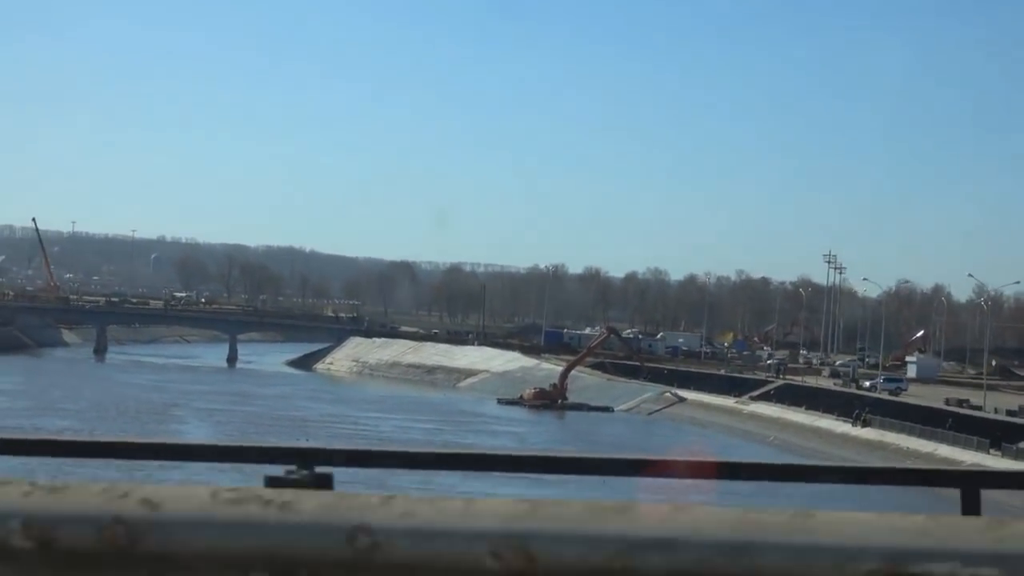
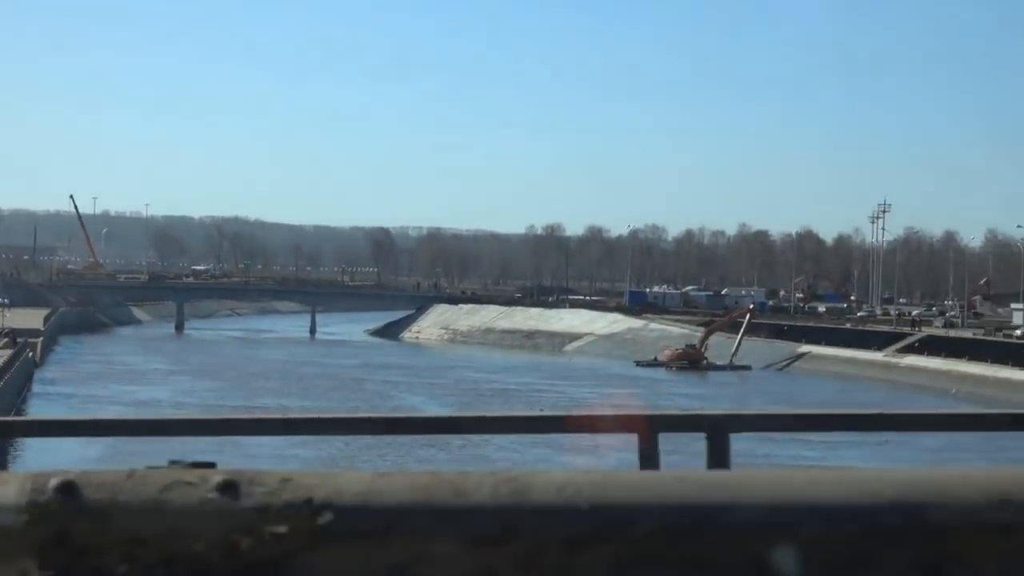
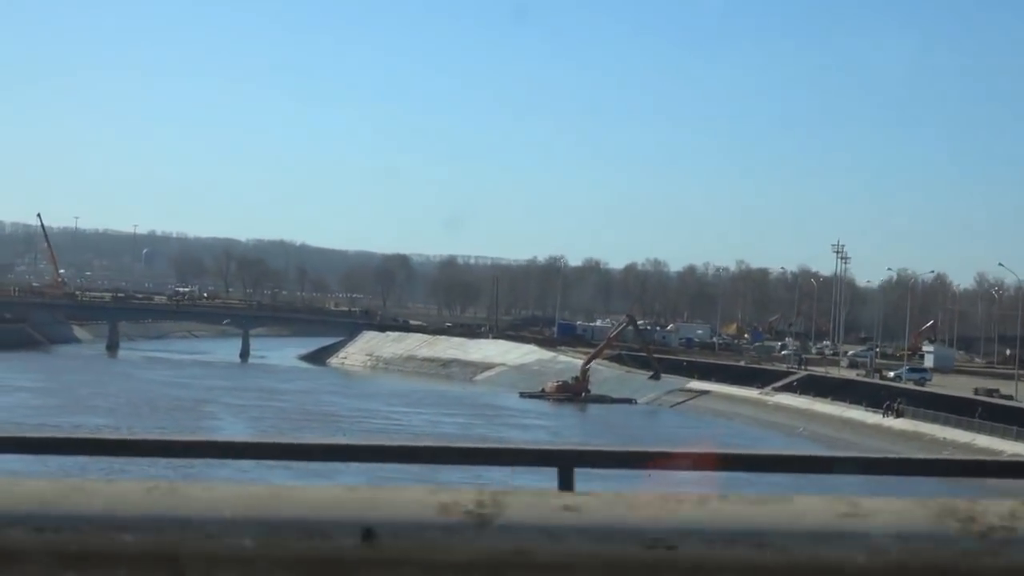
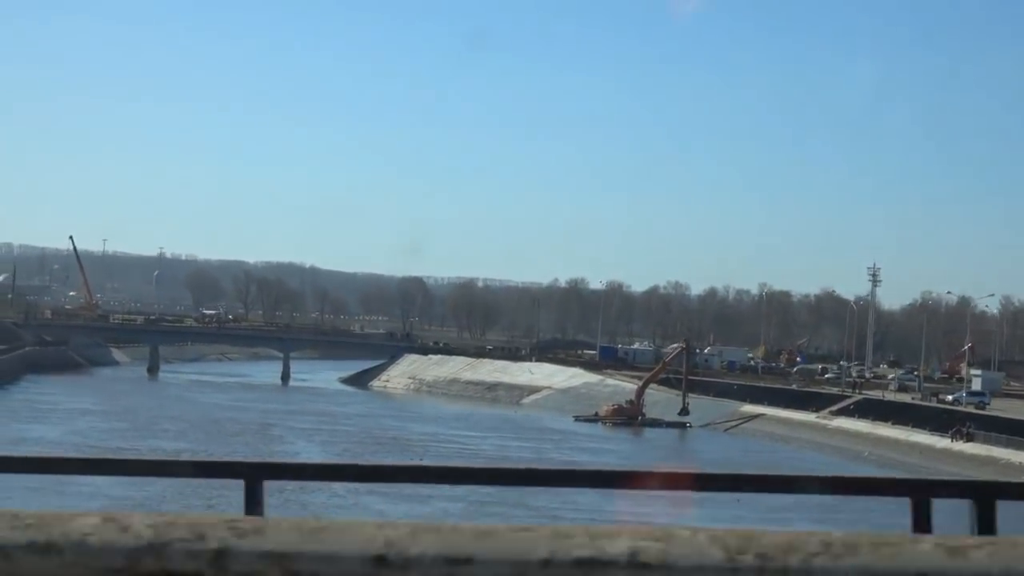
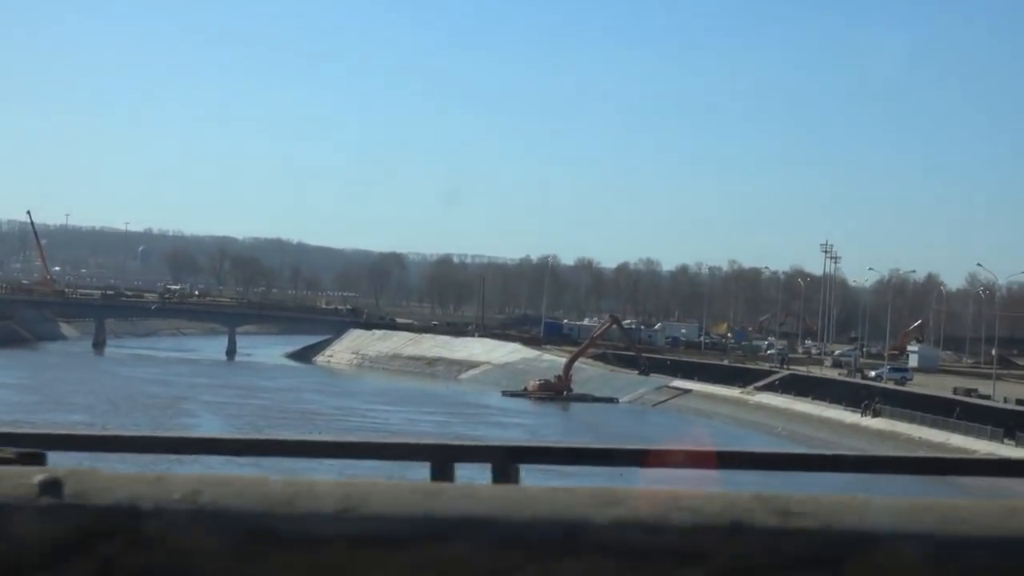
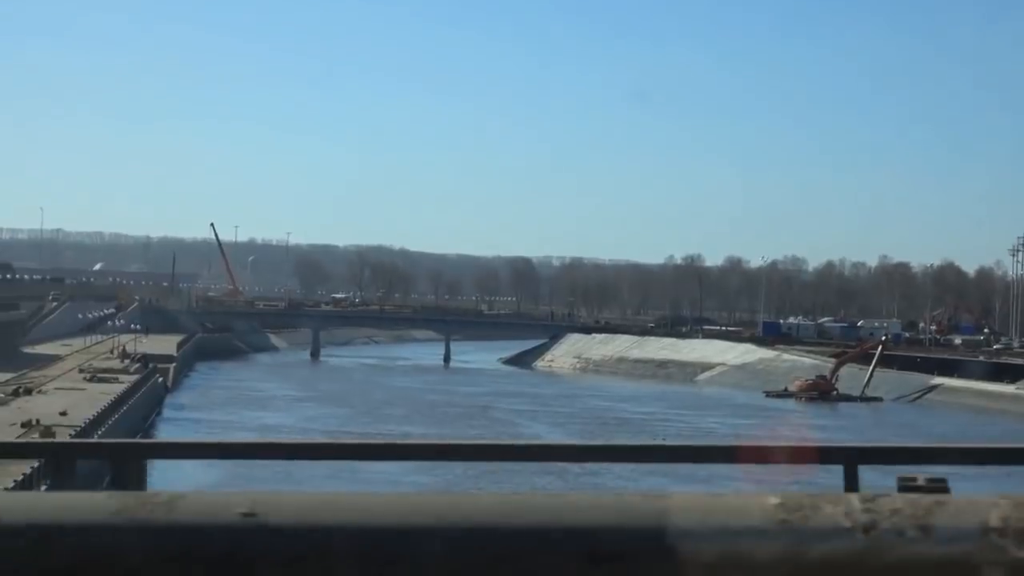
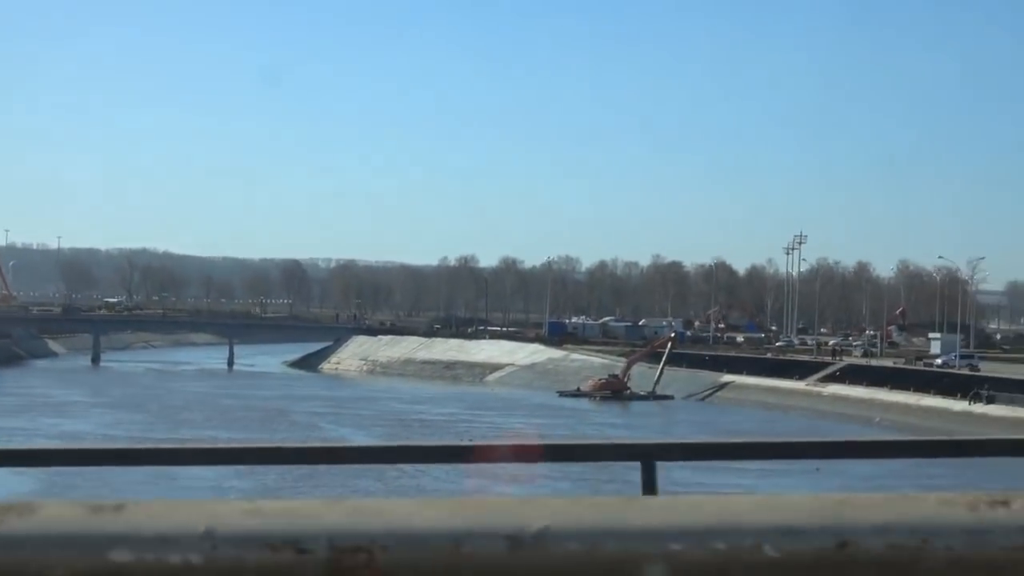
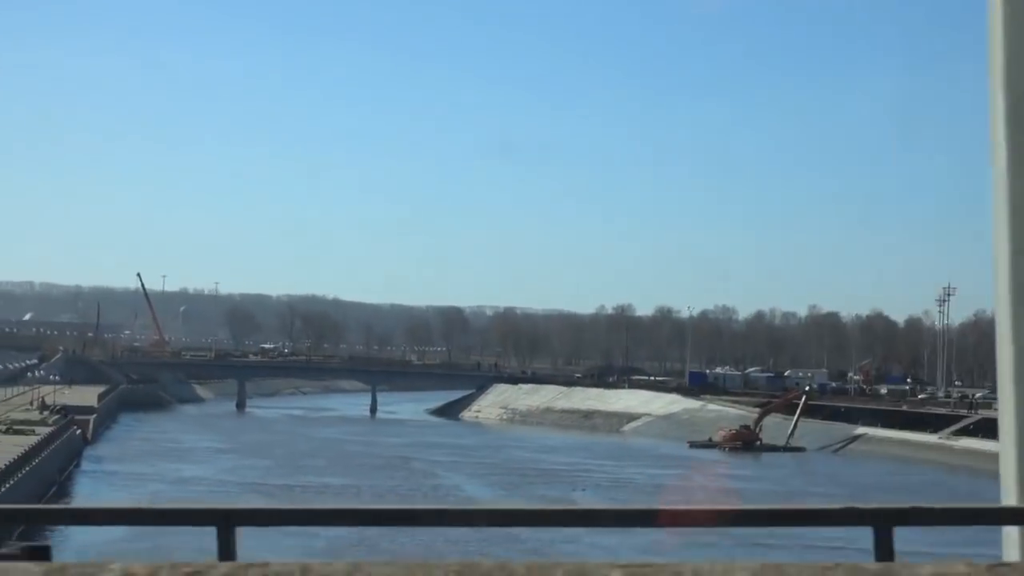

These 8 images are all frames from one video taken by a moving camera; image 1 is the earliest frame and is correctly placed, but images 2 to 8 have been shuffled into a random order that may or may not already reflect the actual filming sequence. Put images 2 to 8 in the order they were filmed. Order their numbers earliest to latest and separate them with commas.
5, 3, 4, 8, 6, 2, 7
